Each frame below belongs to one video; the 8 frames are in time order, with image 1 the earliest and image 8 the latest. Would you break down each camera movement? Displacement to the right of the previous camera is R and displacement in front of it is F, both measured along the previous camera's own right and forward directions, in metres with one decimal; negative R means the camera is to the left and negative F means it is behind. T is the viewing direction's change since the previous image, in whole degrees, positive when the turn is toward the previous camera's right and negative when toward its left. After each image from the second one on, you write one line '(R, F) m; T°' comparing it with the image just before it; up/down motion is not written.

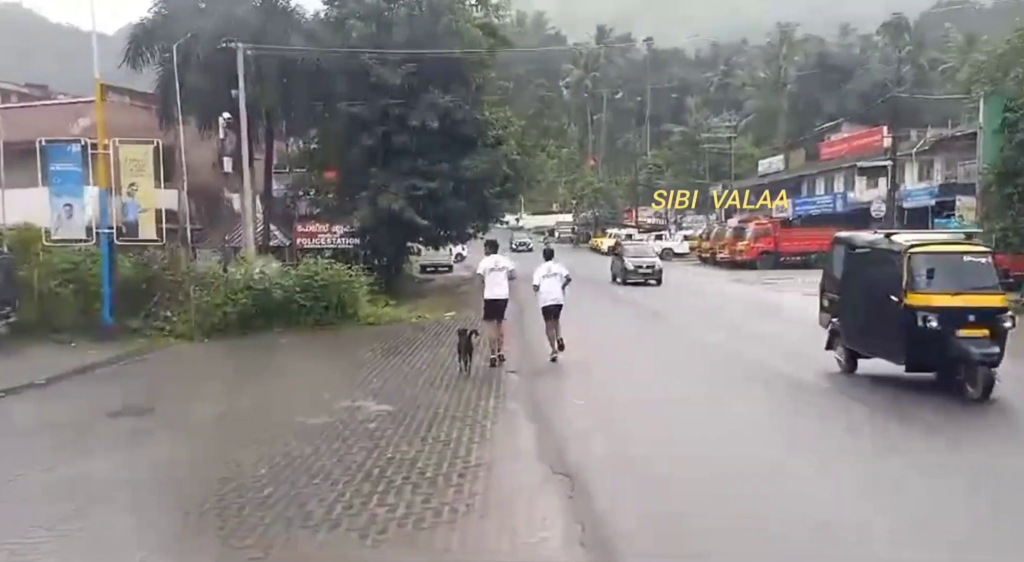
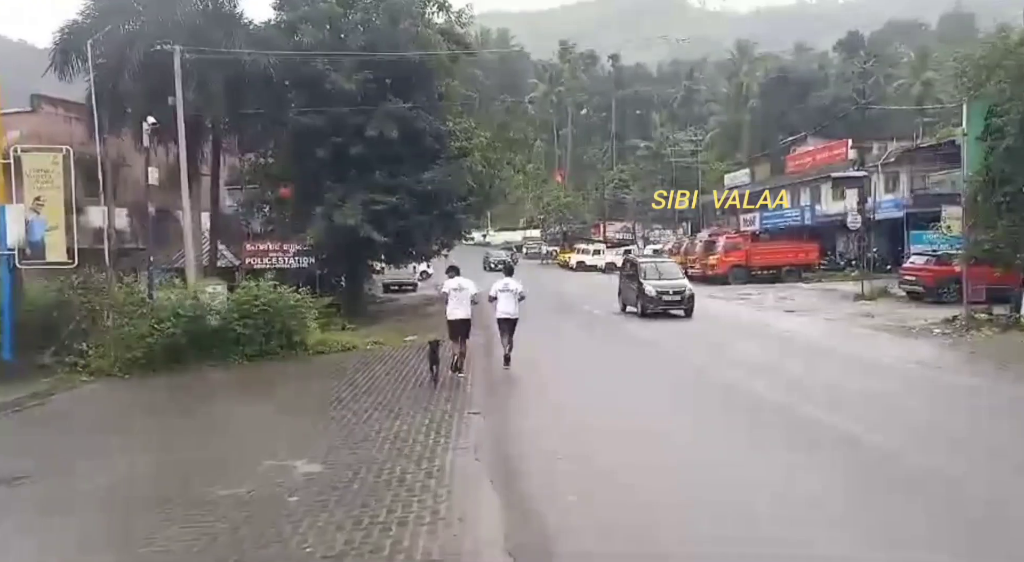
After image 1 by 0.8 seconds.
(+0.1, +1.6) m; +2°
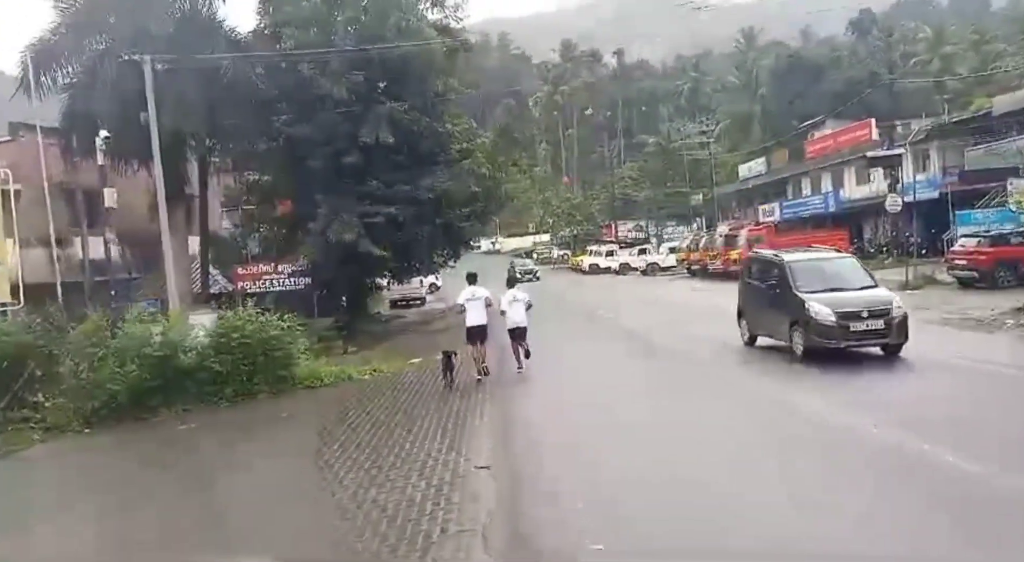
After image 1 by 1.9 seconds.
(0.0, +1.9) m; -1°
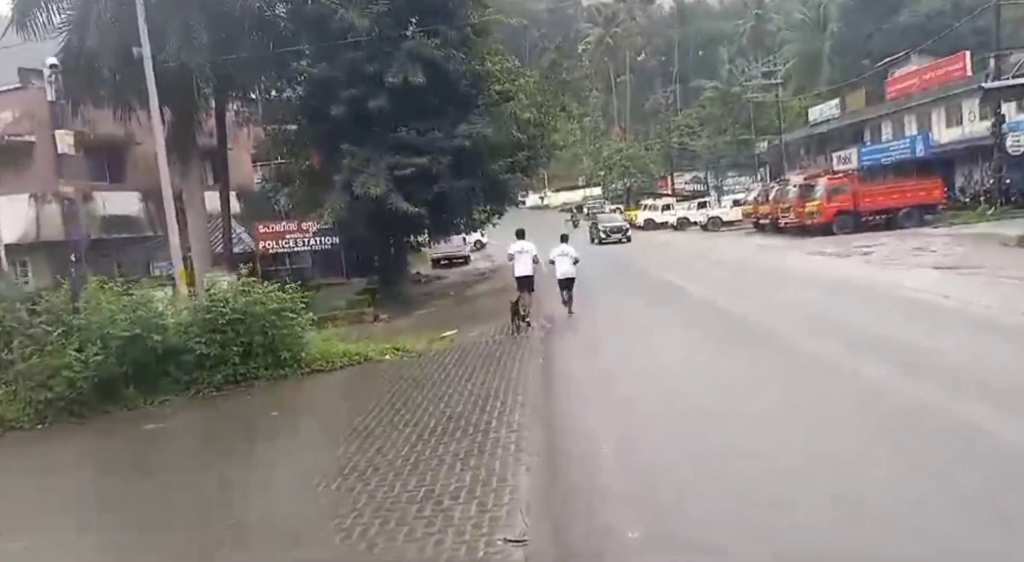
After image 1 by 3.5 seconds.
(0.0, +2.7) m; -3°
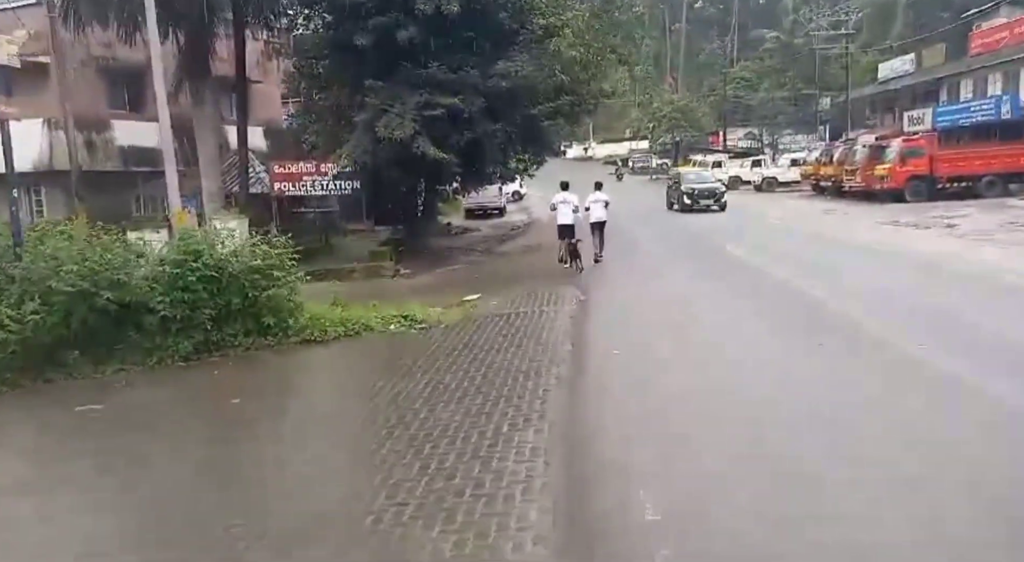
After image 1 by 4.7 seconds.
(+0.1, +2.0) m; -2°
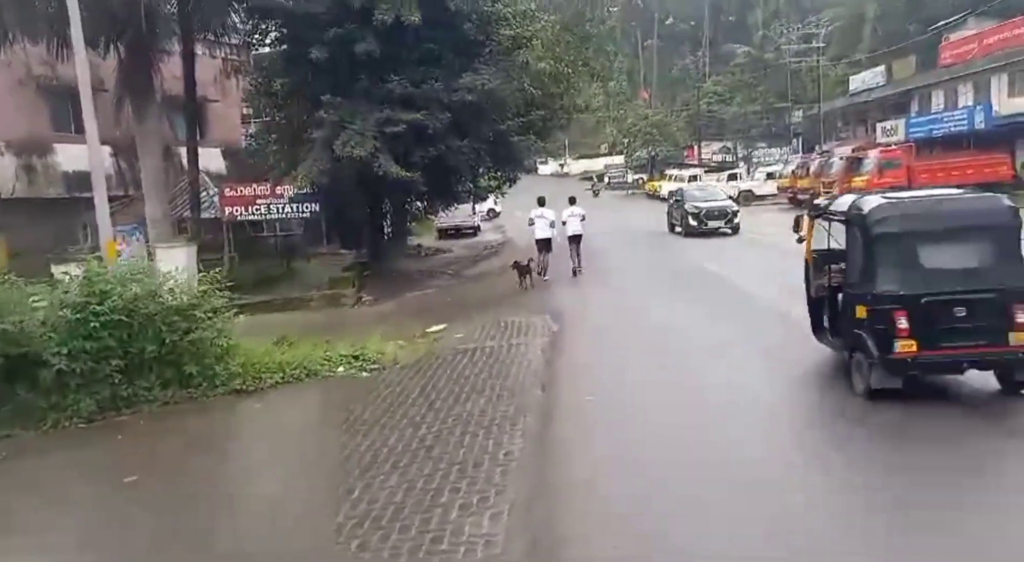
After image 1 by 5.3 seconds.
(+0.2, +1.2) m; +1°
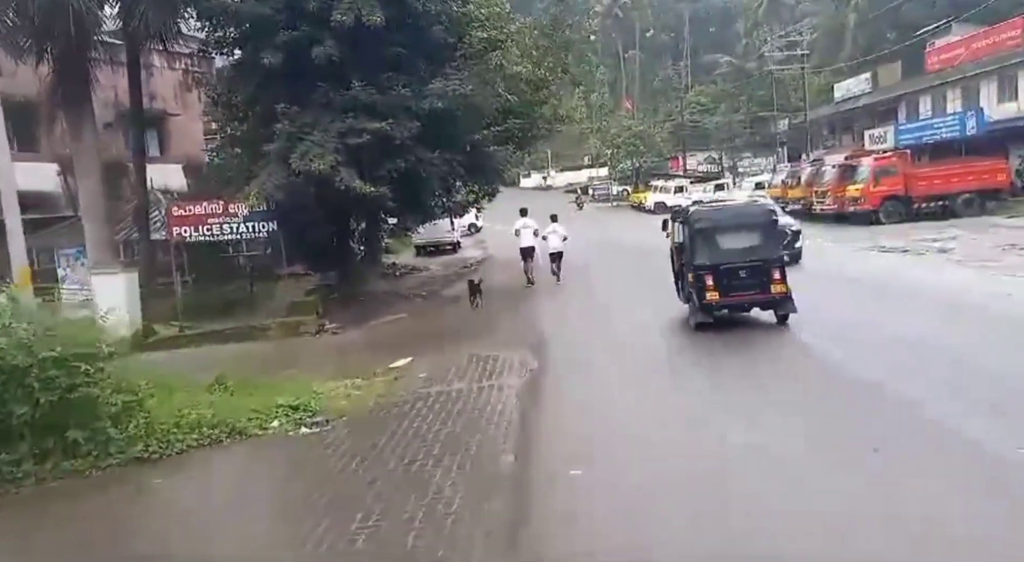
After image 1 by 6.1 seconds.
(+0.2, +1.6) m; +1°
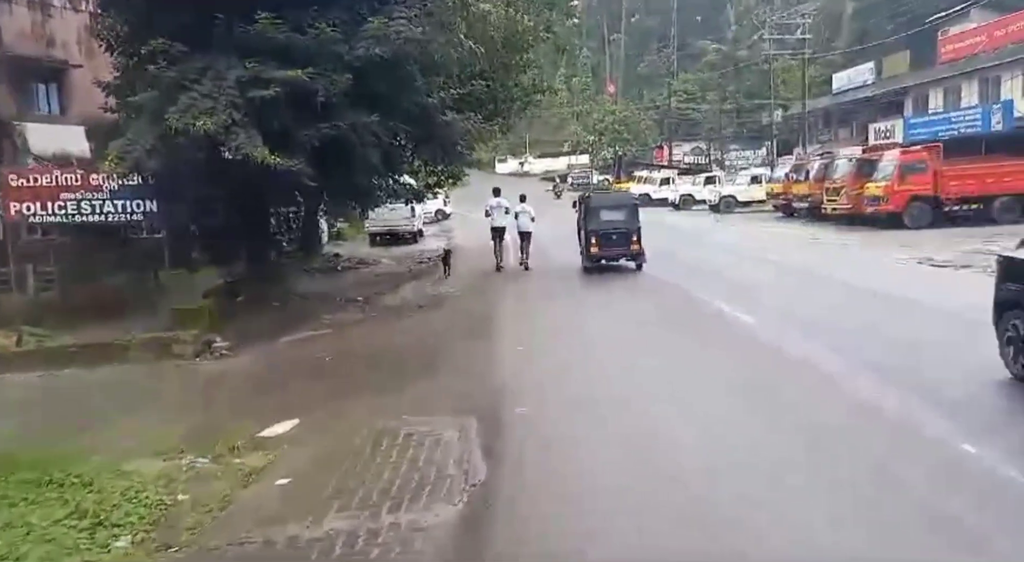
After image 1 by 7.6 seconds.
(+0.2, +4.3) m; +2°
